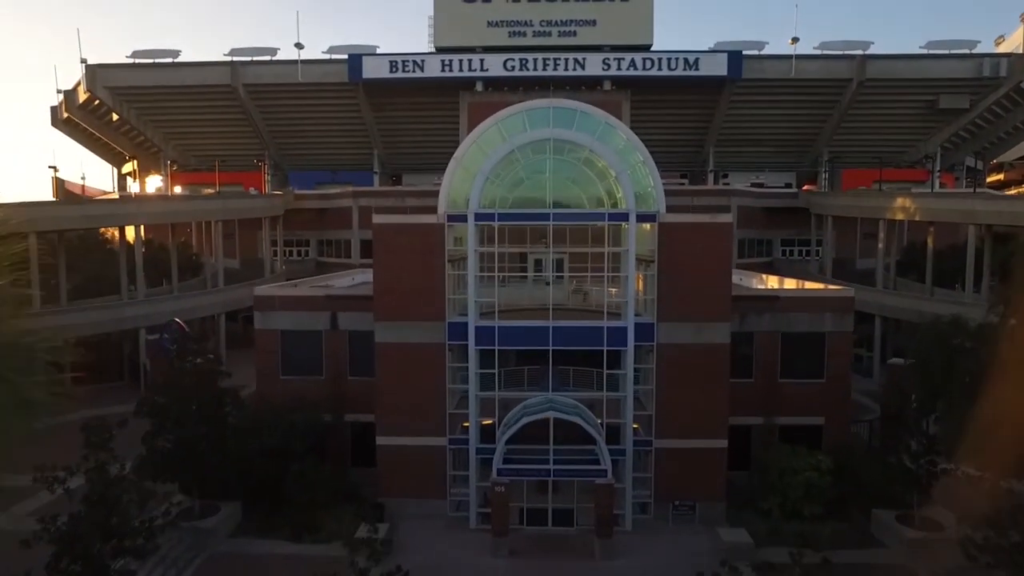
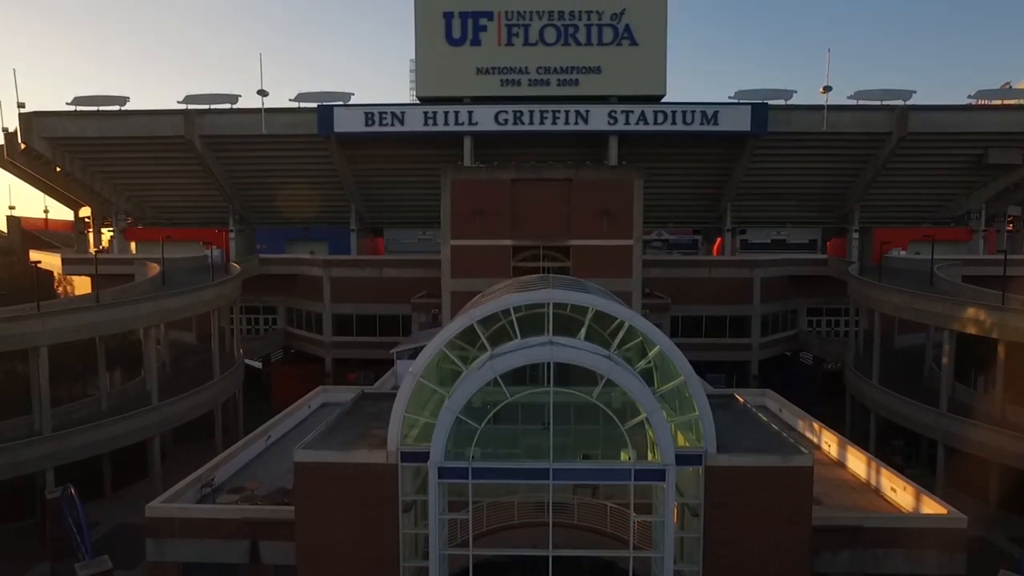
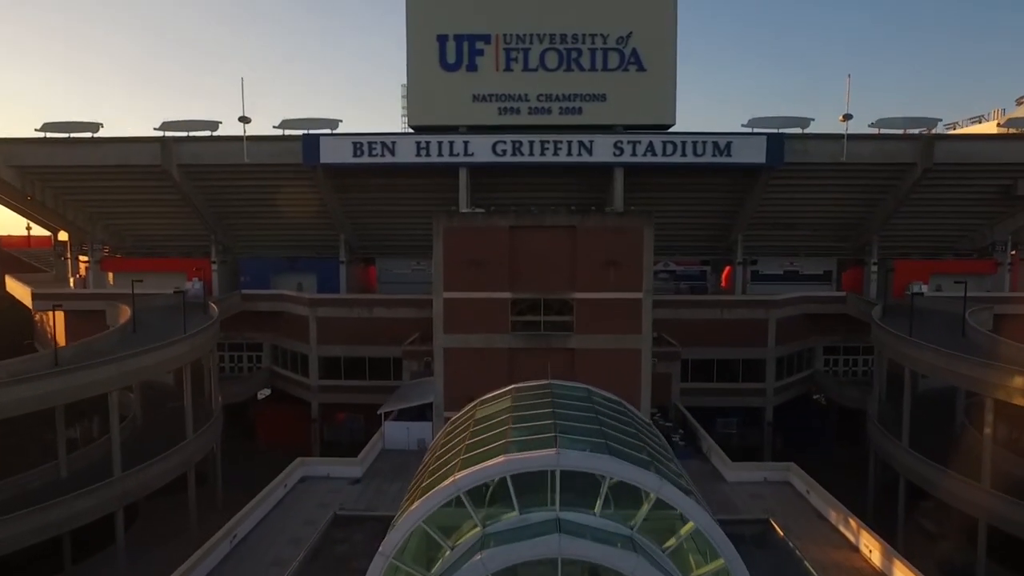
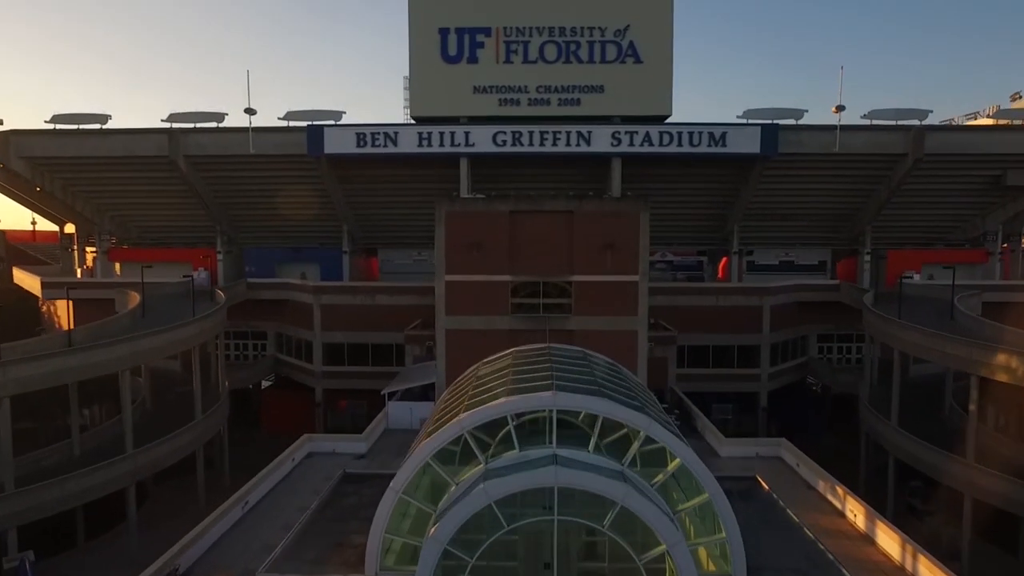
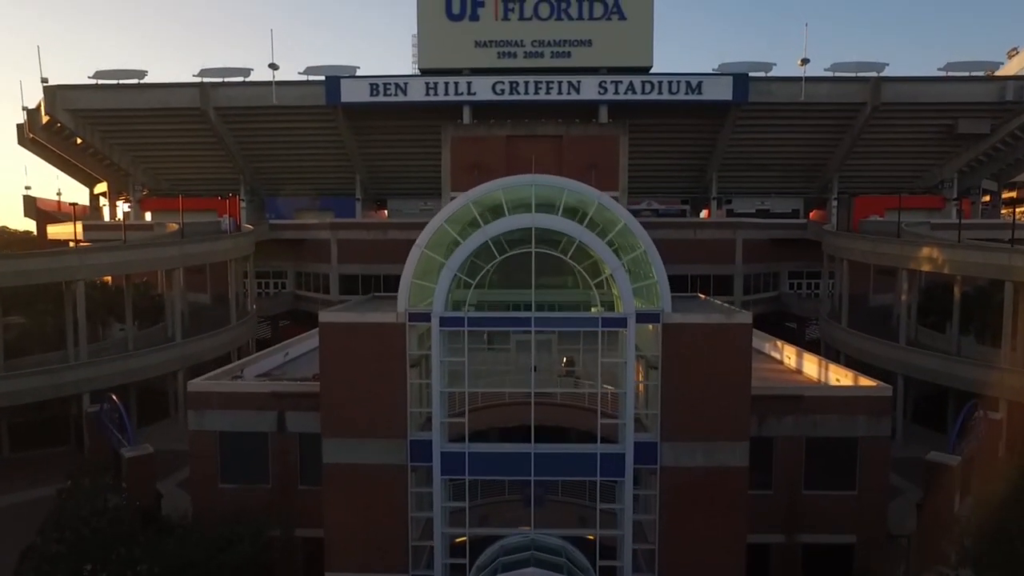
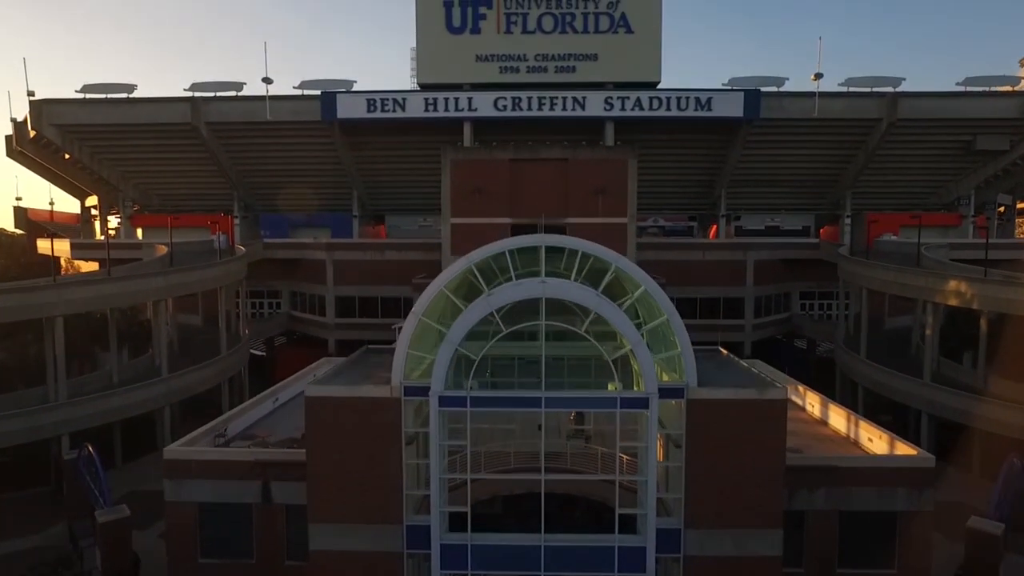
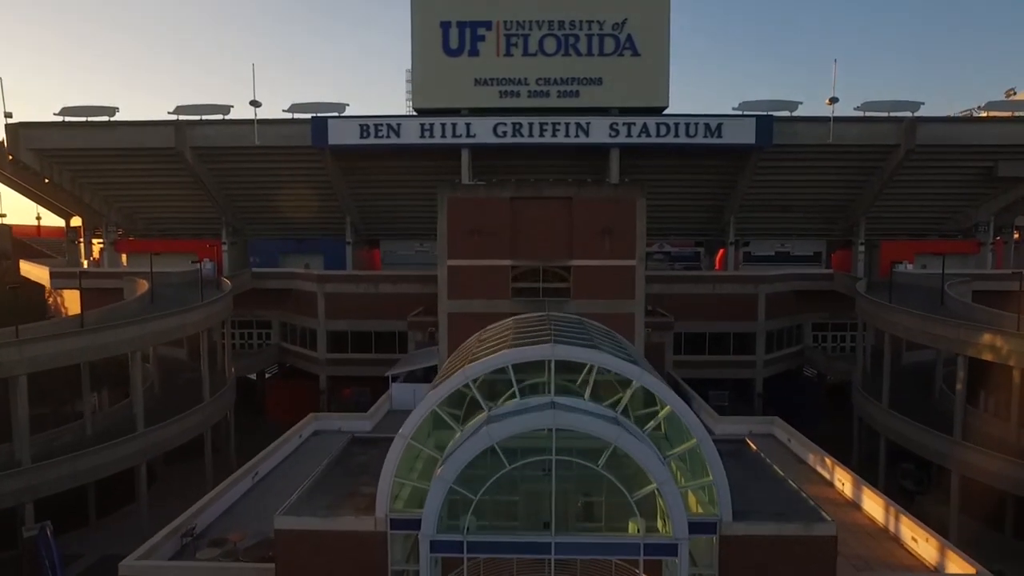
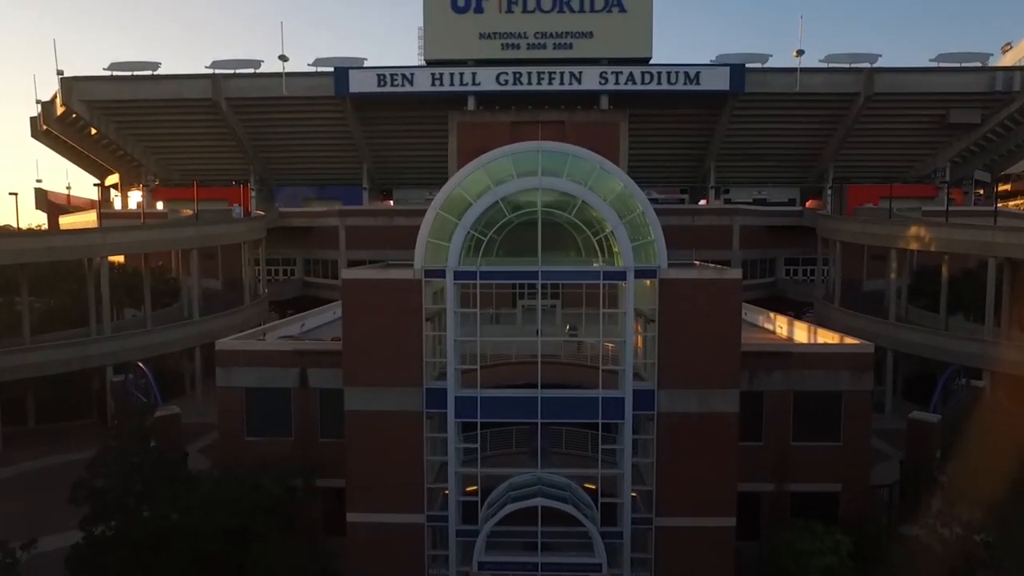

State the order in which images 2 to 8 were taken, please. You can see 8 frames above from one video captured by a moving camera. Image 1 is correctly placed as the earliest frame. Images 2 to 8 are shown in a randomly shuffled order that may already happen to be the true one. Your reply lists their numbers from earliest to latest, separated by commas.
8, 5, 6, 2, 7, 4, 3
